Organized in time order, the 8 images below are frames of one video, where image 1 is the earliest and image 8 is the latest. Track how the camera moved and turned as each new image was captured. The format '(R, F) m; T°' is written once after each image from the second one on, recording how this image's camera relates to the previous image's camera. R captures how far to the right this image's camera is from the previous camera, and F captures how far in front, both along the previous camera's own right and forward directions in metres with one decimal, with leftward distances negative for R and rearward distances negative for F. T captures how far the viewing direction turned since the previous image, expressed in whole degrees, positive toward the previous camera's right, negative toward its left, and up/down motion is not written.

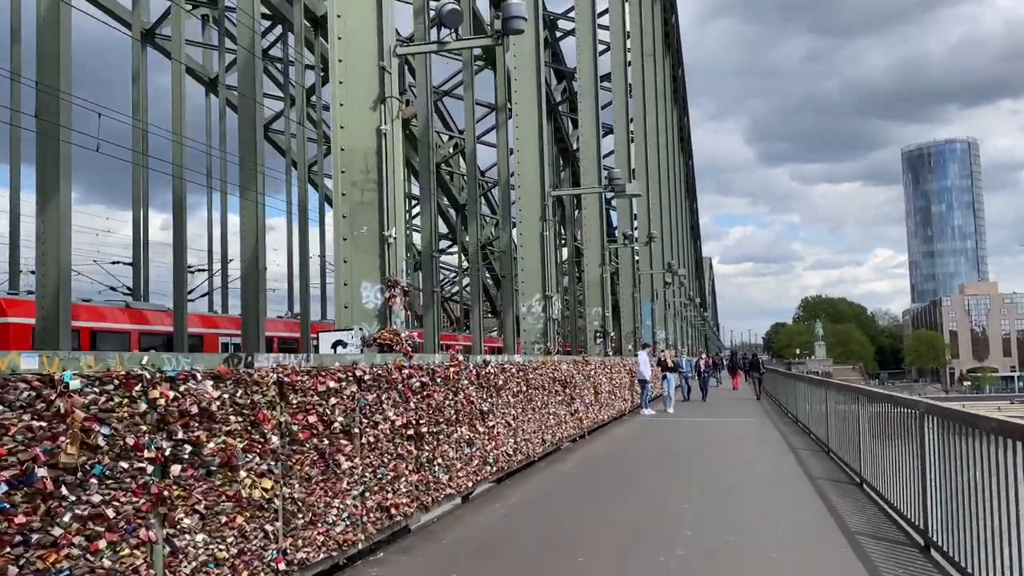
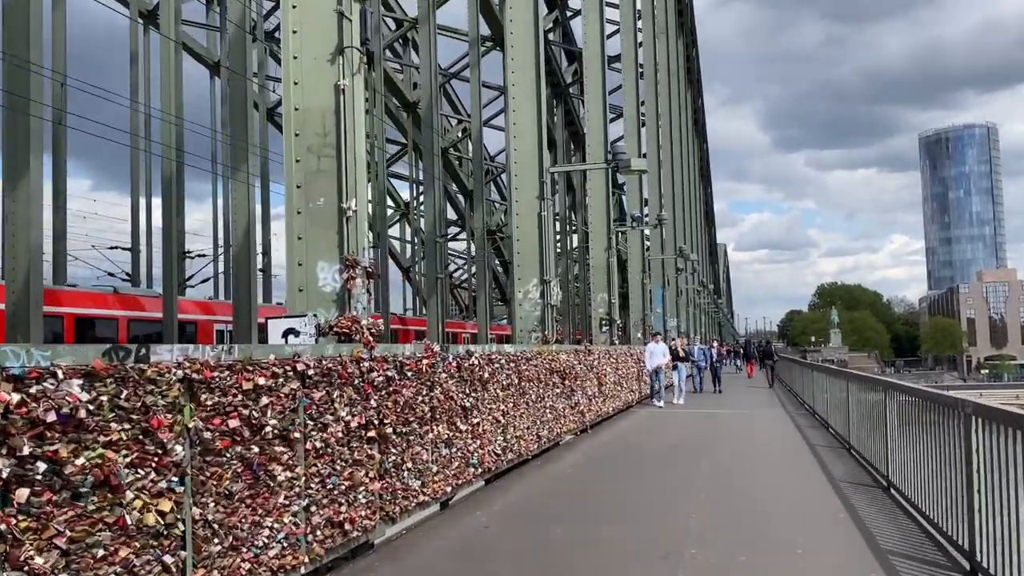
(+0.1, +0.4) m; -1°
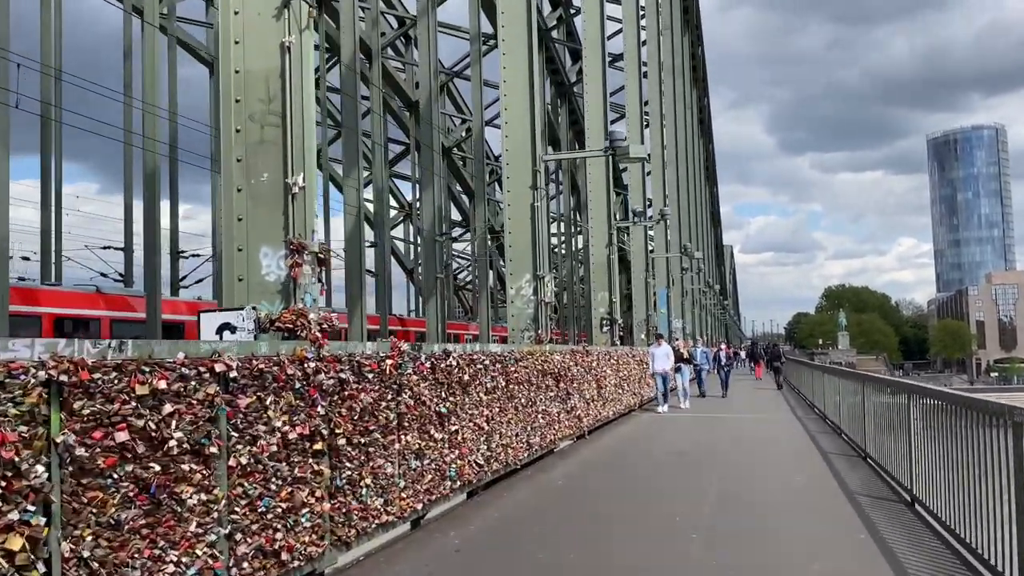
(+0.1, +0.3) m; 0°
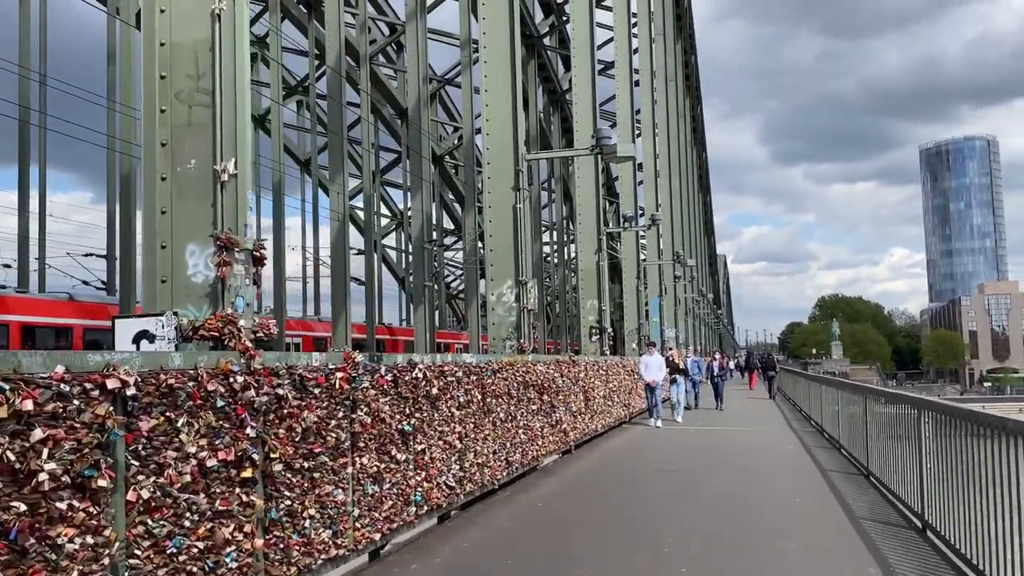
(+0.1, +0.3) m; 0°
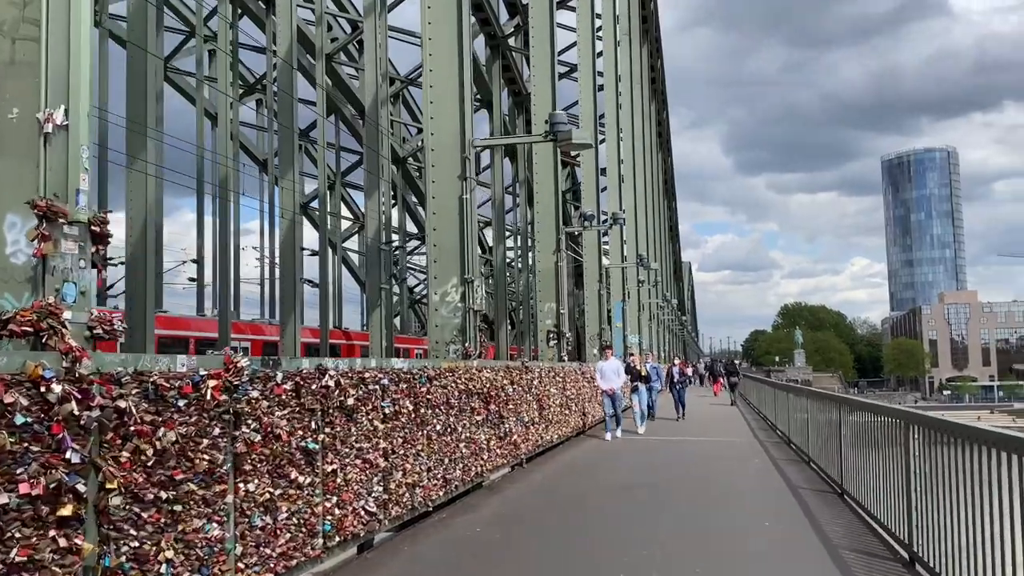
(+0.1, +0.4) m; +2°
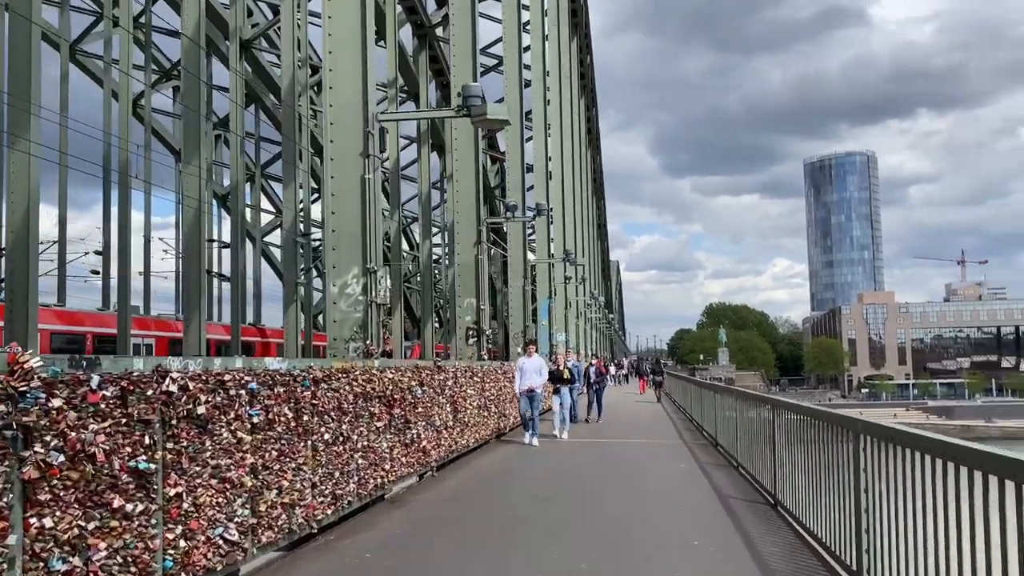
(+0.1, +0.4) m; +4°
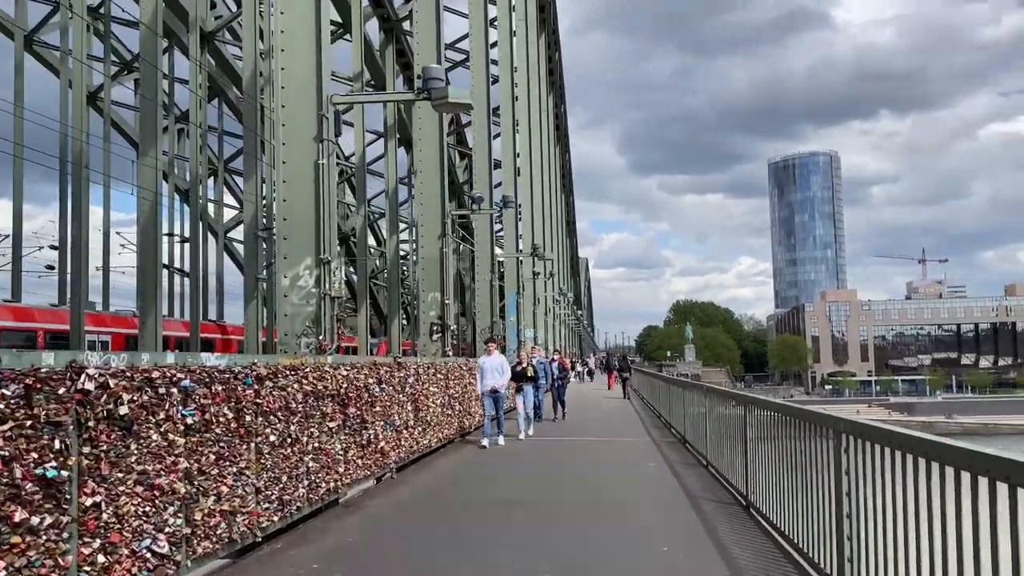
(0.0, +0.1) m; +2°
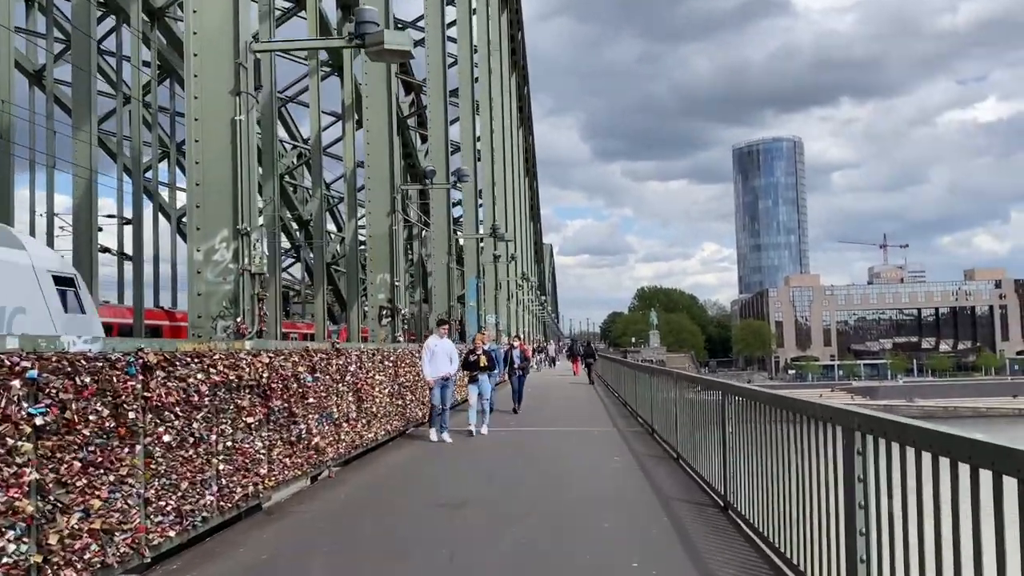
(+0.1, +0.4) m; +2°
